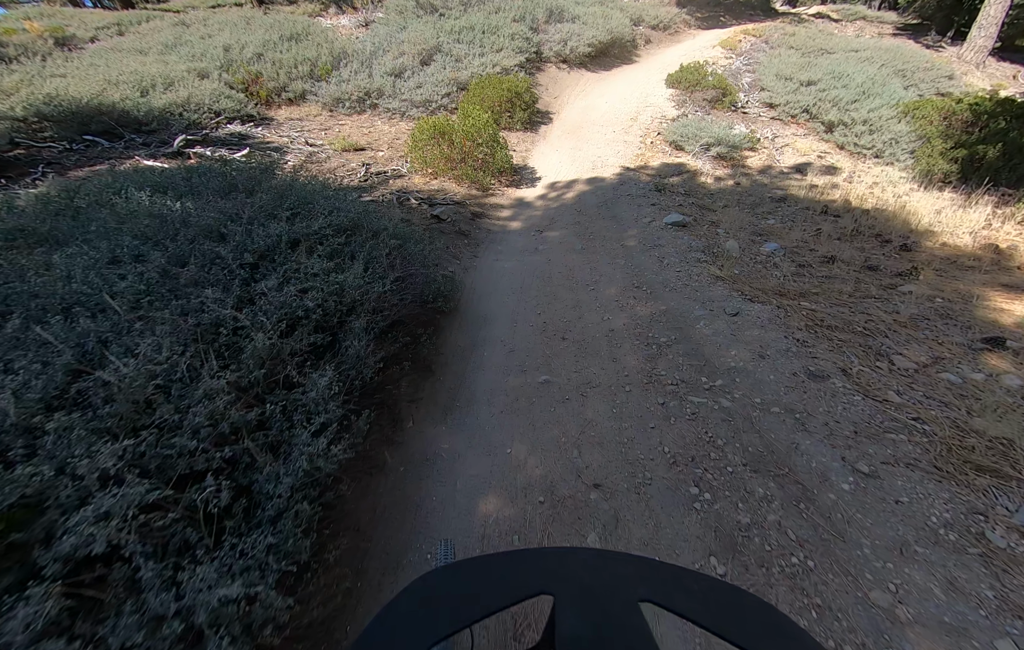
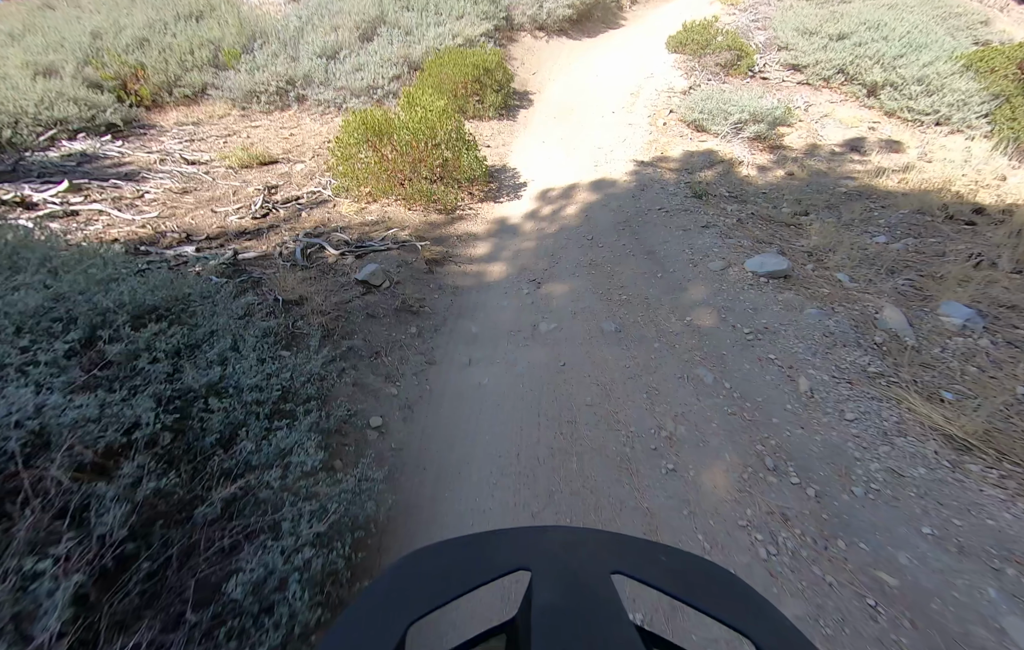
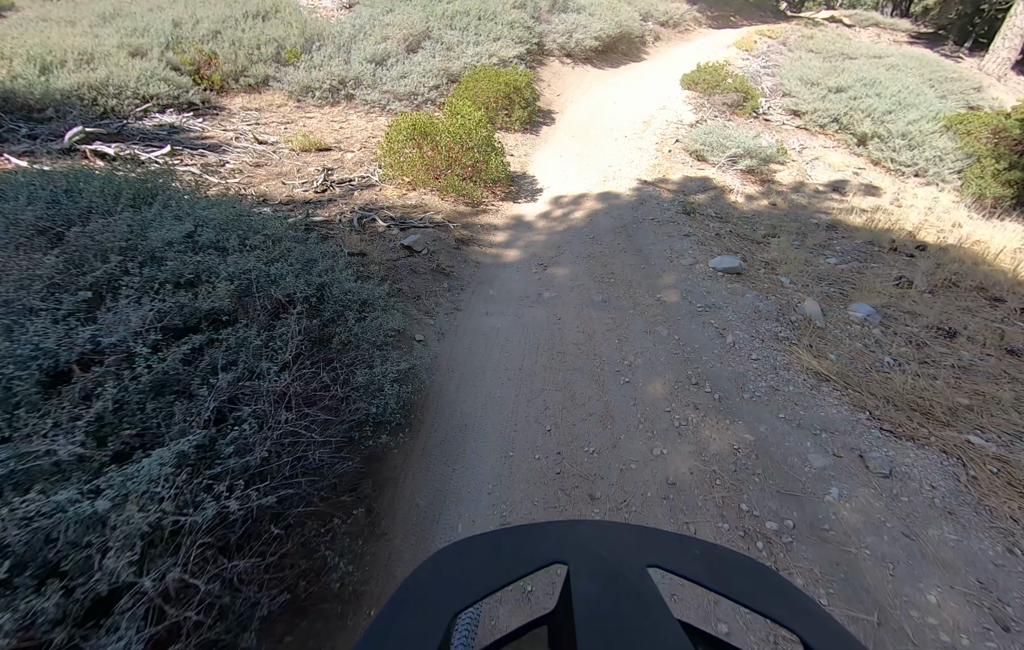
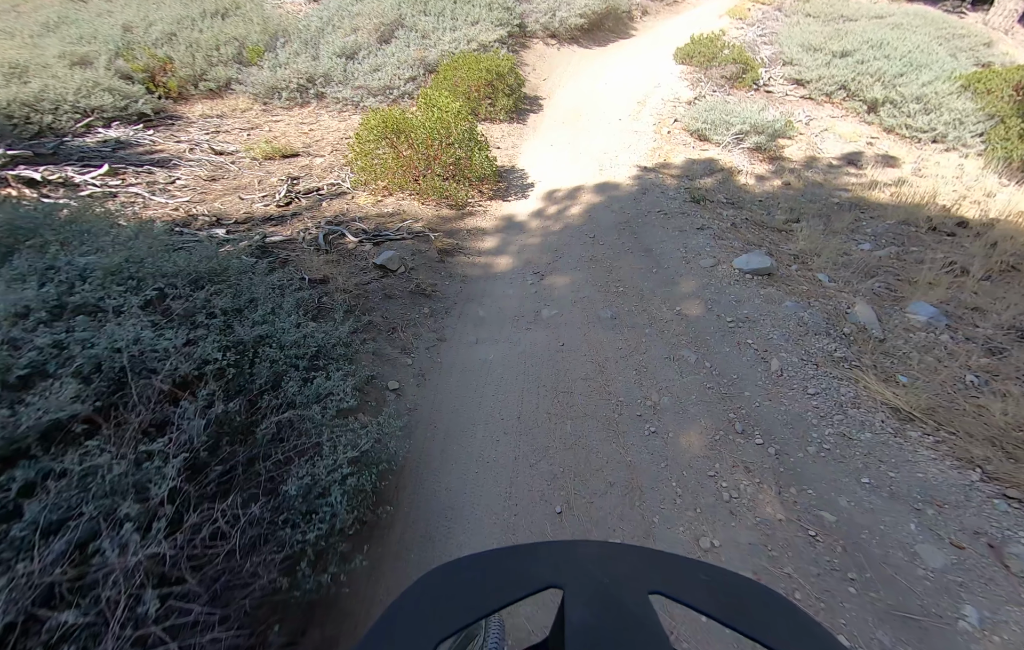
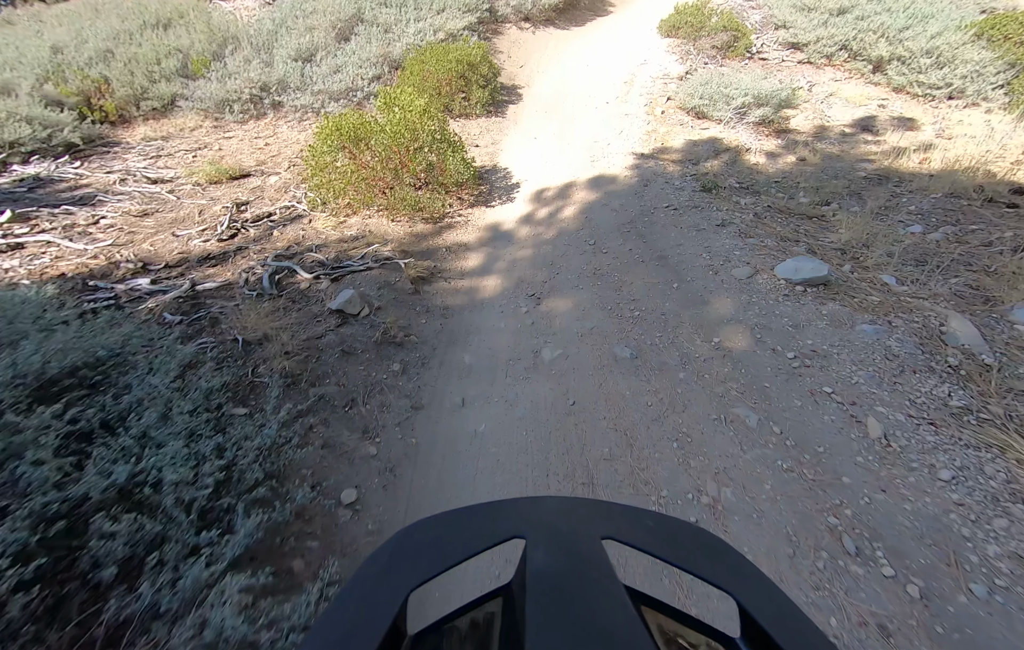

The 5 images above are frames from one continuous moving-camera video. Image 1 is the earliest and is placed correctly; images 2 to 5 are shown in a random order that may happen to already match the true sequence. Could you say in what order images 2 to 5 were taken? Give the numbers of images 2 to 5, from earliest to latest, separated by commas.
3, 4, 2, 5
